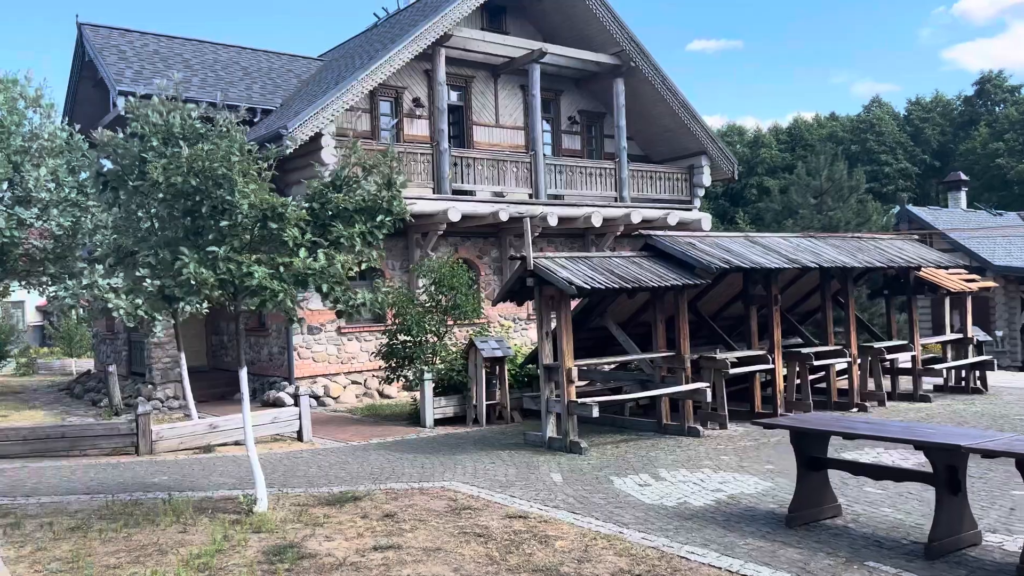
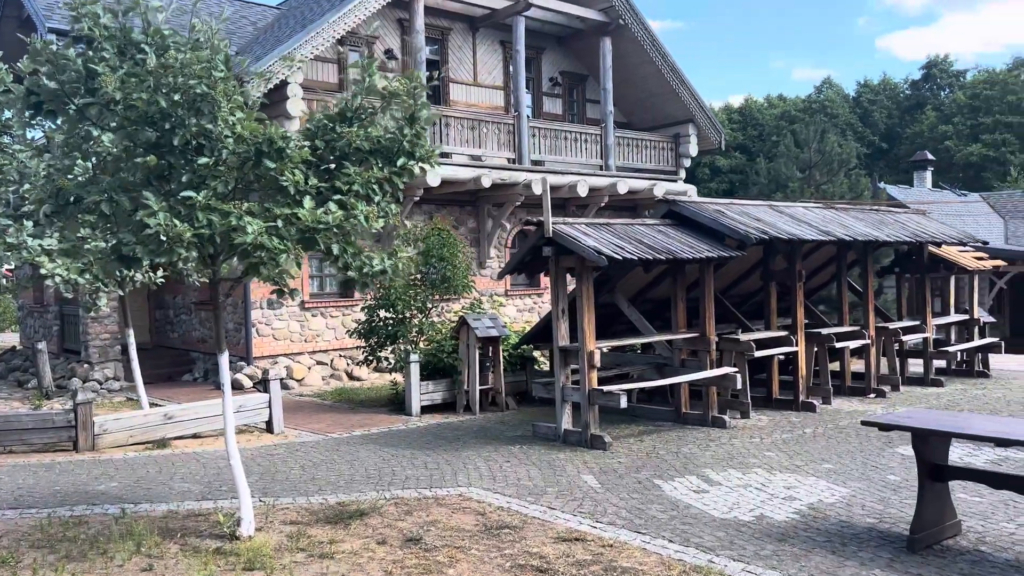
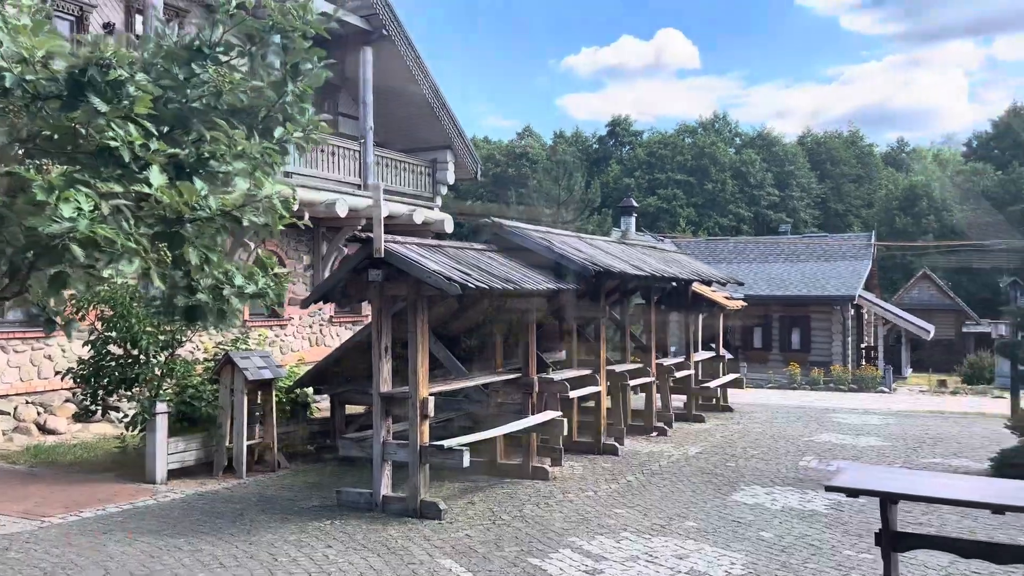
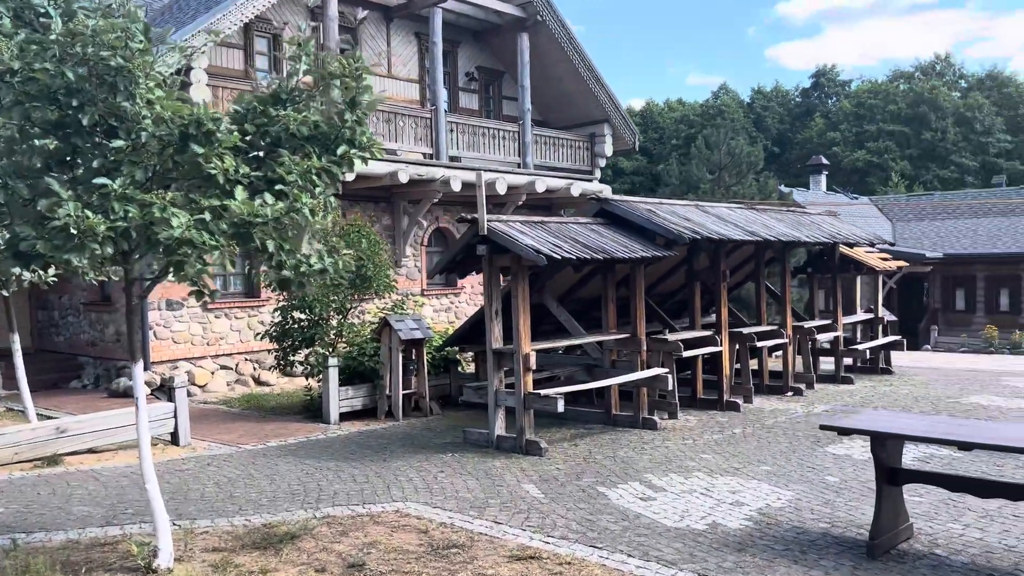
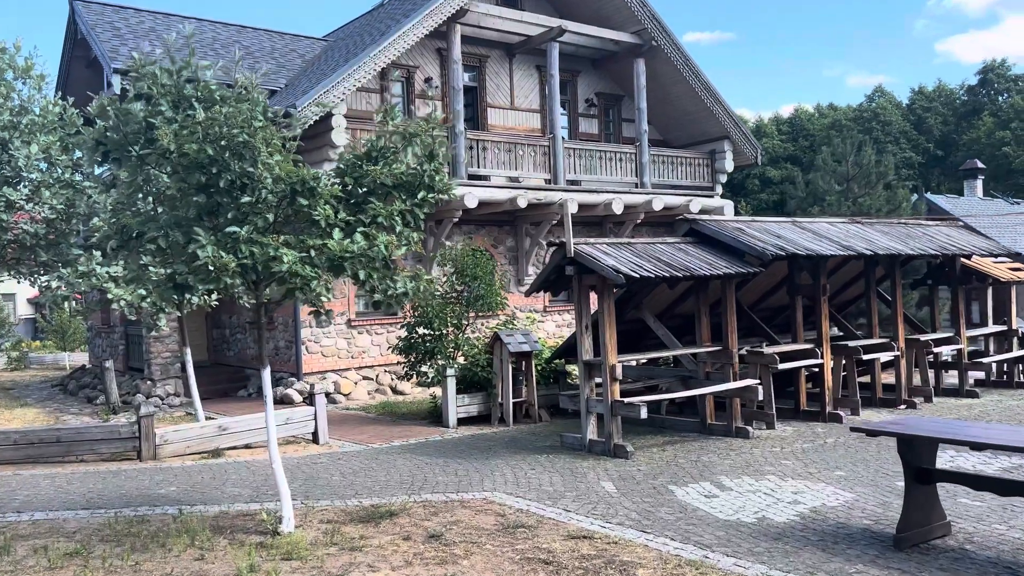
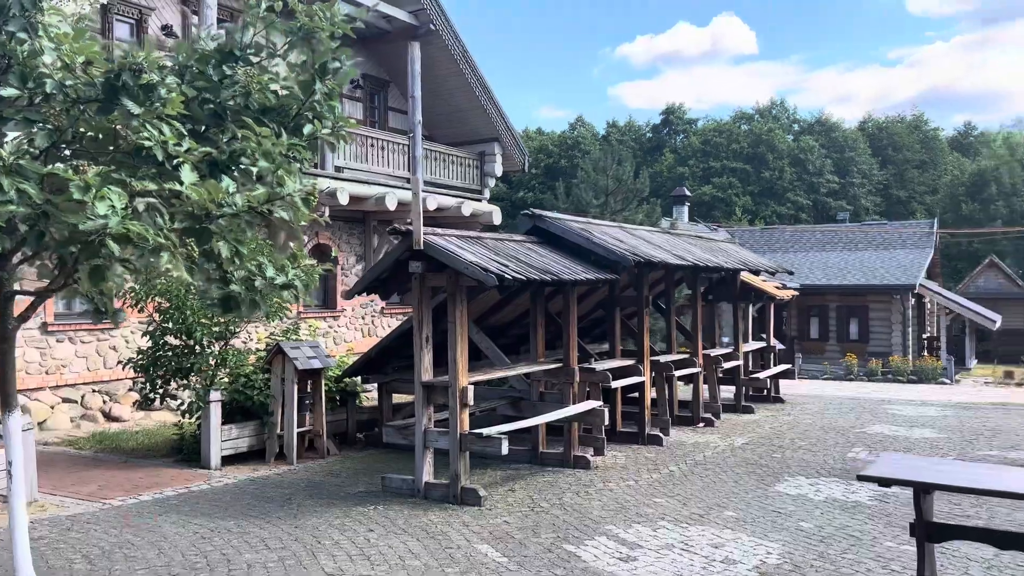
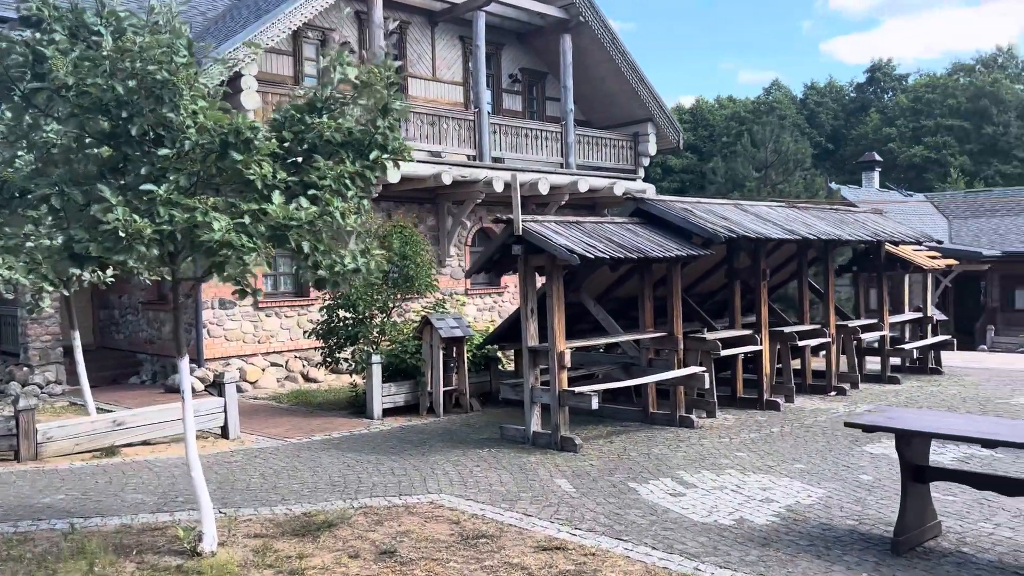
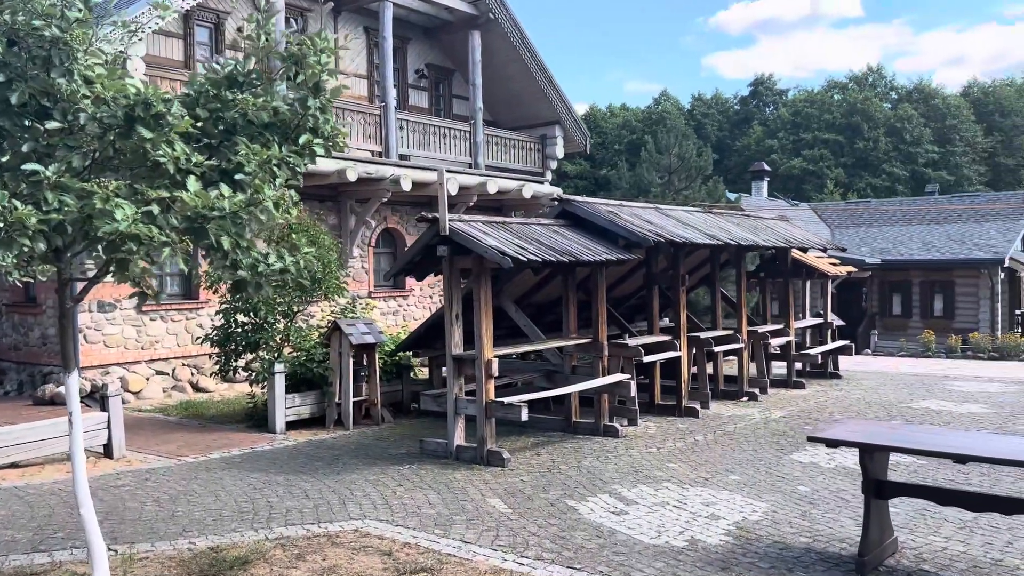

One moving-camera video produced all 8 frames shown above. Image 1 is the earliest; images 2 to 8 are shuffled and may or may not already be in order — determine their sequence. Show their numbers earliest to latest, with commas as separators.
5, 2, 7, 4, 8, 6, 3
